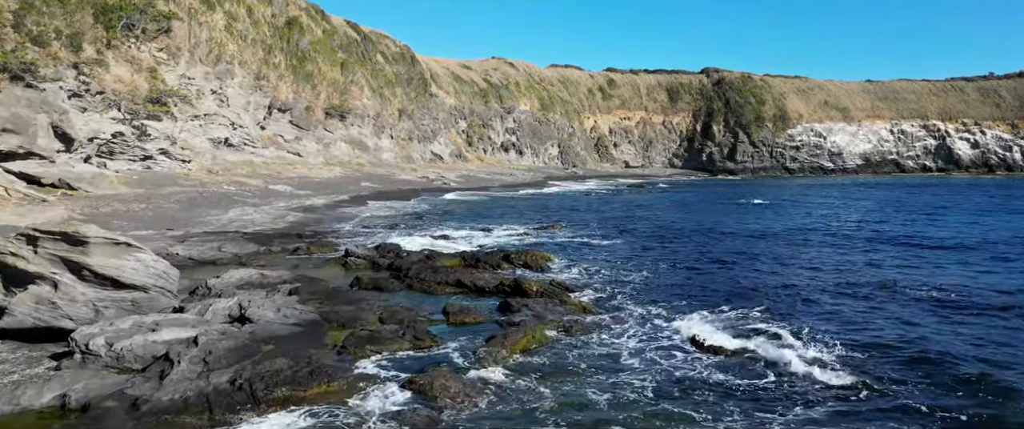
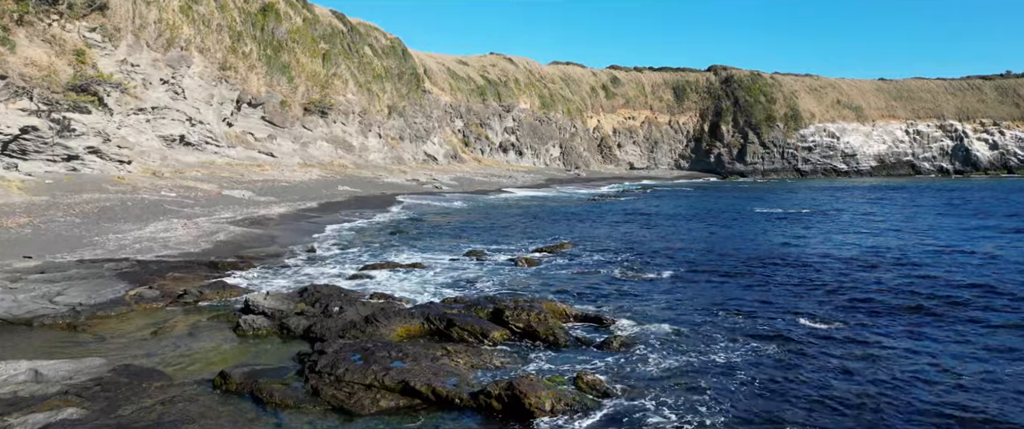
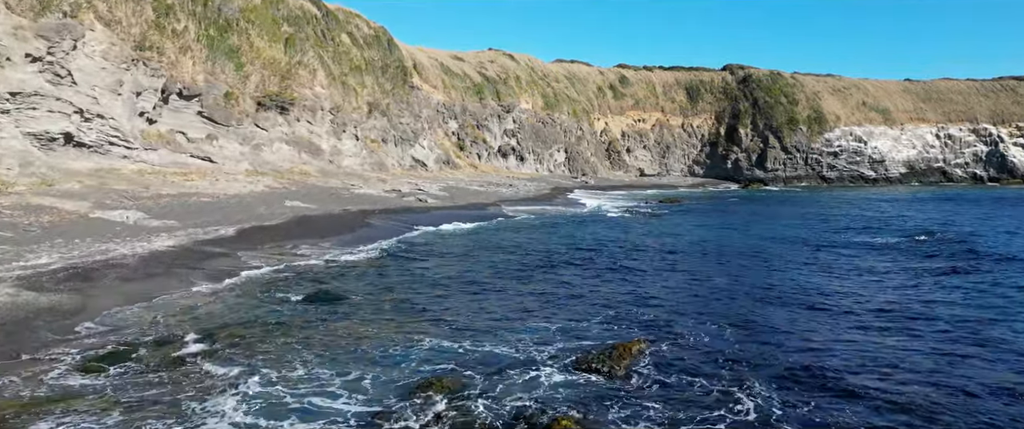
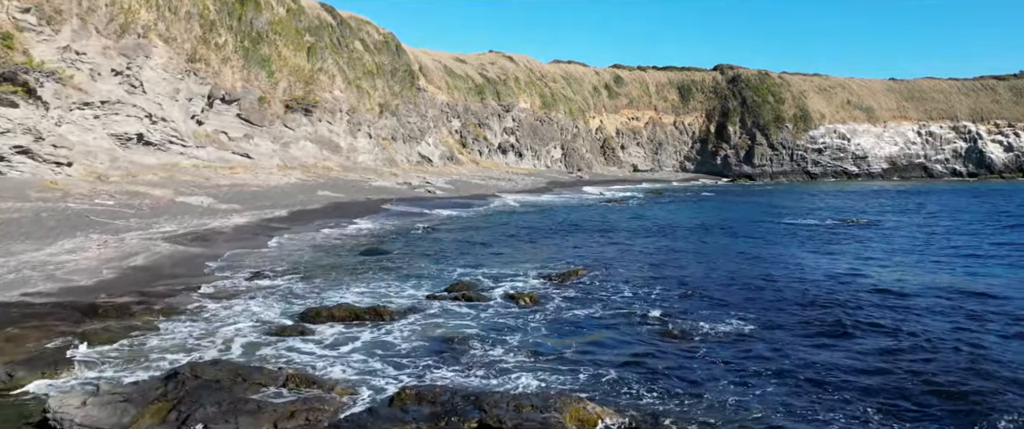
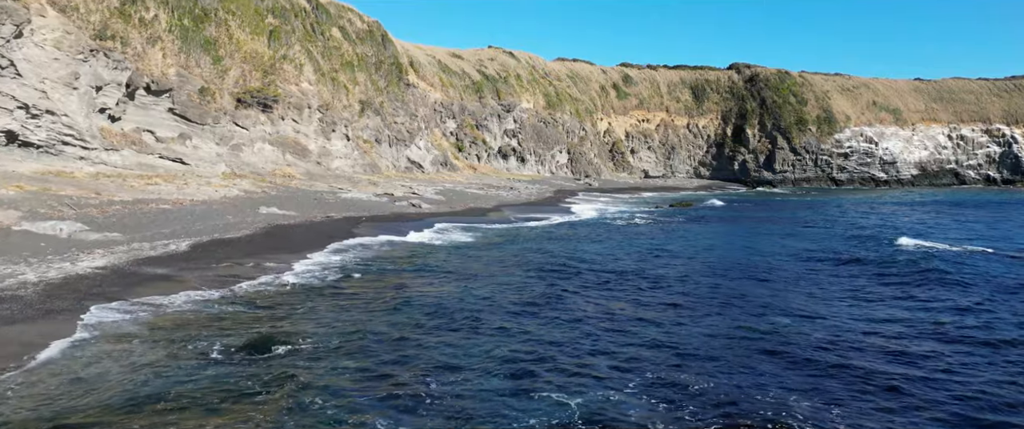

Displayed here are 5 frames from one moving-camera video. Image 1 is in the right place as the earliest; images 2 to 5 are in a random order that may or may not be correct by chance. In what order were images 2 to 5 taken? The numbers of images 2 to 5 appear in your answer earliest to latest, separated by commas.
2, 4, 3, 5
